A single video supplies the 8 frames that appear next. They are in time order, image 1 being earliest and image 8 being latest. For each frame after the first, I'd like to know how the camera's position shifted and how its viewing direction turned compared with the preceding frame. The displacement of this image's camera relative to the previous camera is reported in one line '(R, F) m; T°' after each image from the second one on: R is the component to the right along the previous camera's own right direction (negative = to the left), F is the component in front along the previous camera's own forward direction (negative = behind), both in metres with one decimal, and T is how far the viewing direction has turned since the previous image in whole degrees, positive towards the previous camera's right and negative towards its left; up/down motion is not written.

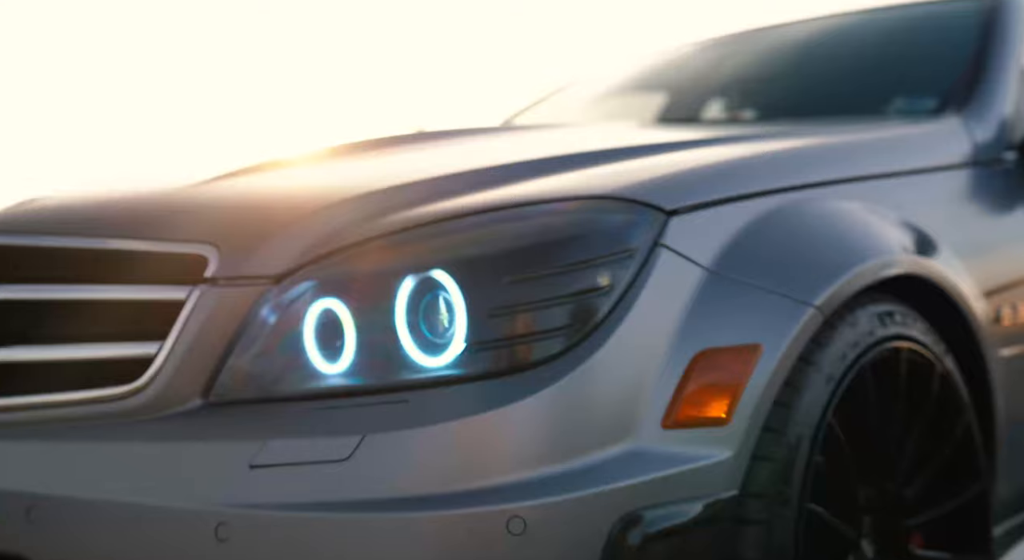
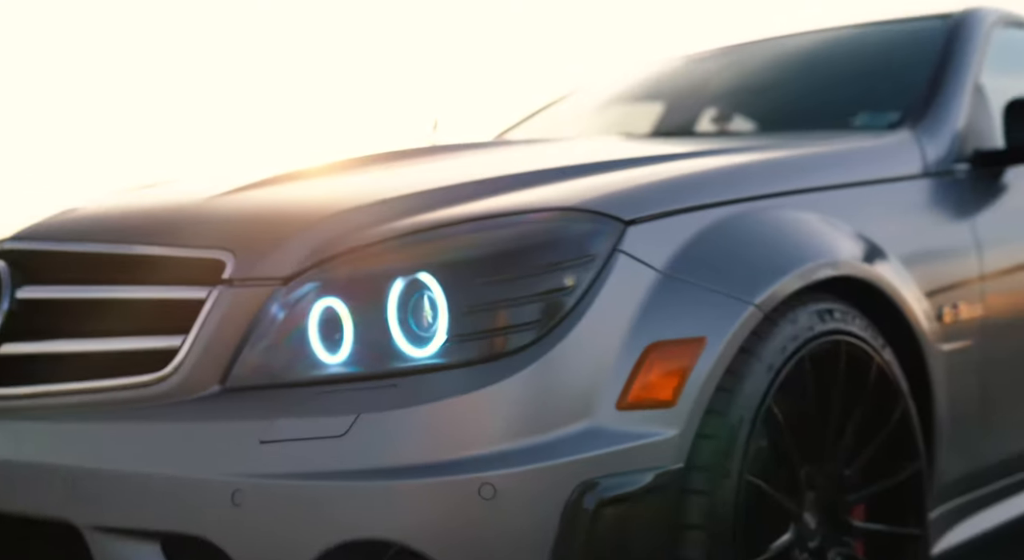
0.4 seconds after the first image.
(+0.1, -0.1) m; -1°
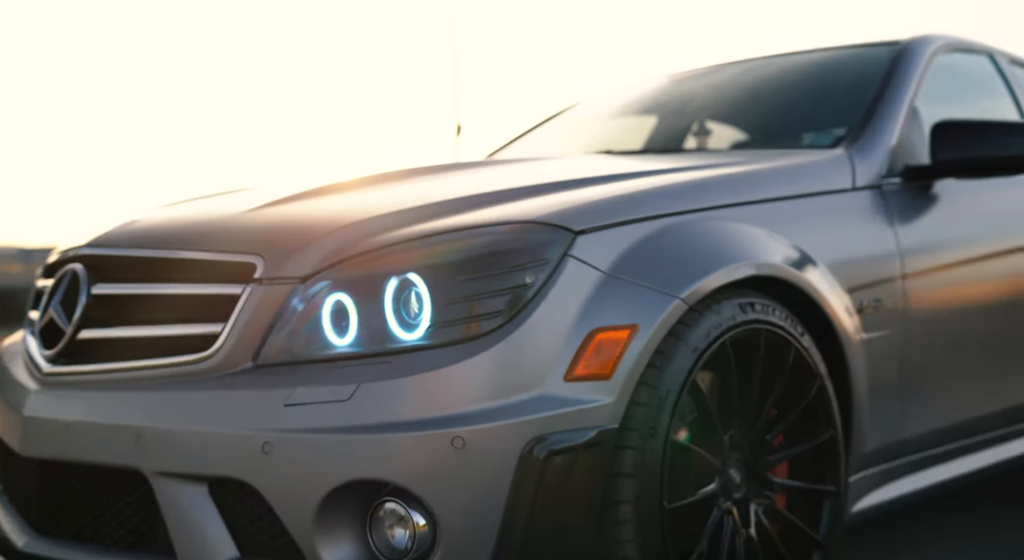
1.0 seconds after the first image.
(+0.1, -0.3) m; -2°
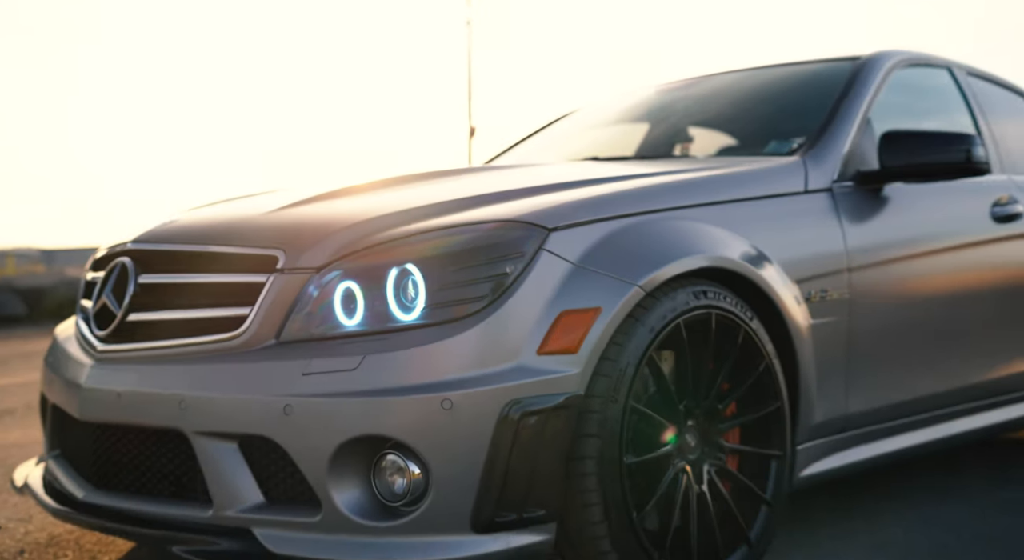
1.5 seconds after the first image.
(+0.1, -0.3) m; -1°
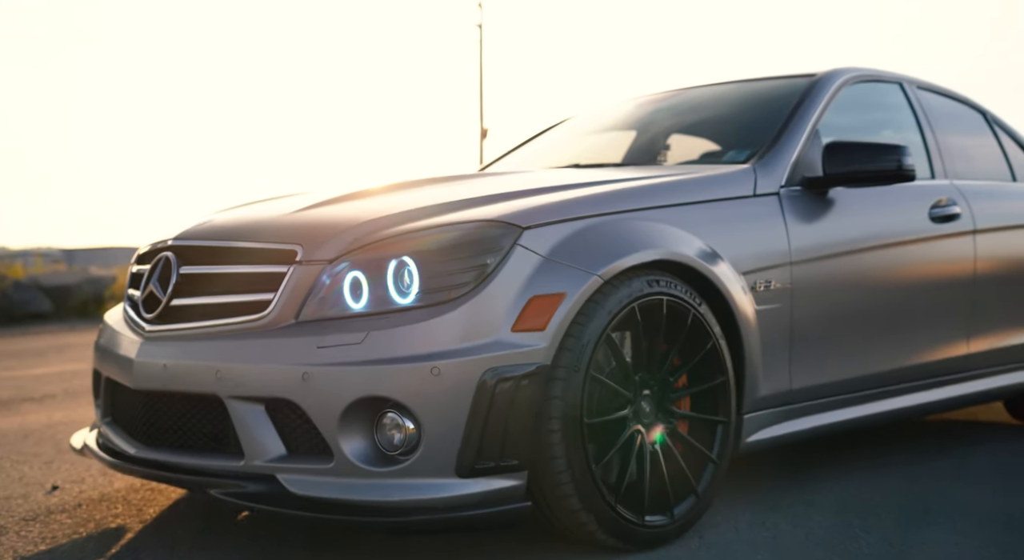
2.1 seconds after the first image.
(+0.1, -0.3) m; -1°
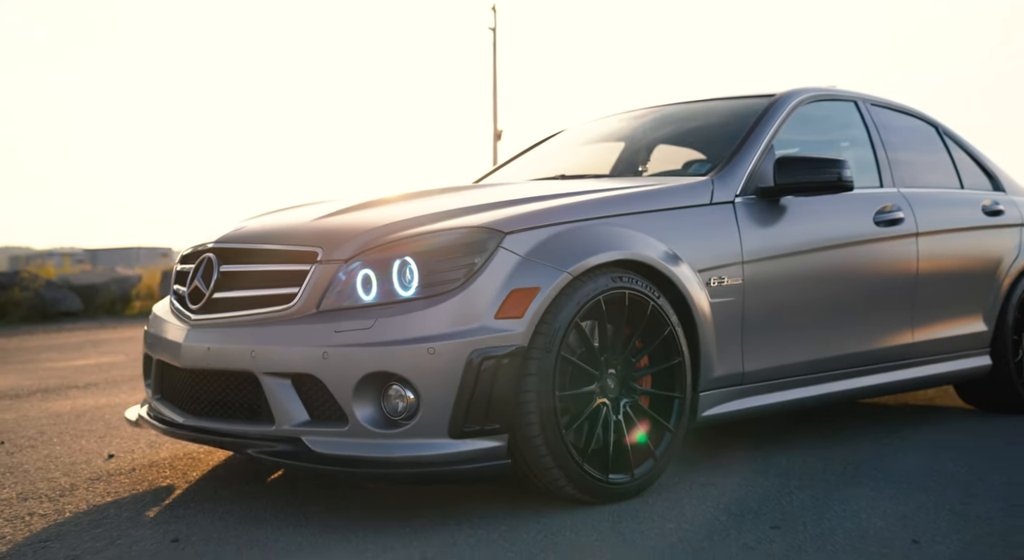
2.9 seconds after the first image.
(+0.1, -0.4) m; -1°
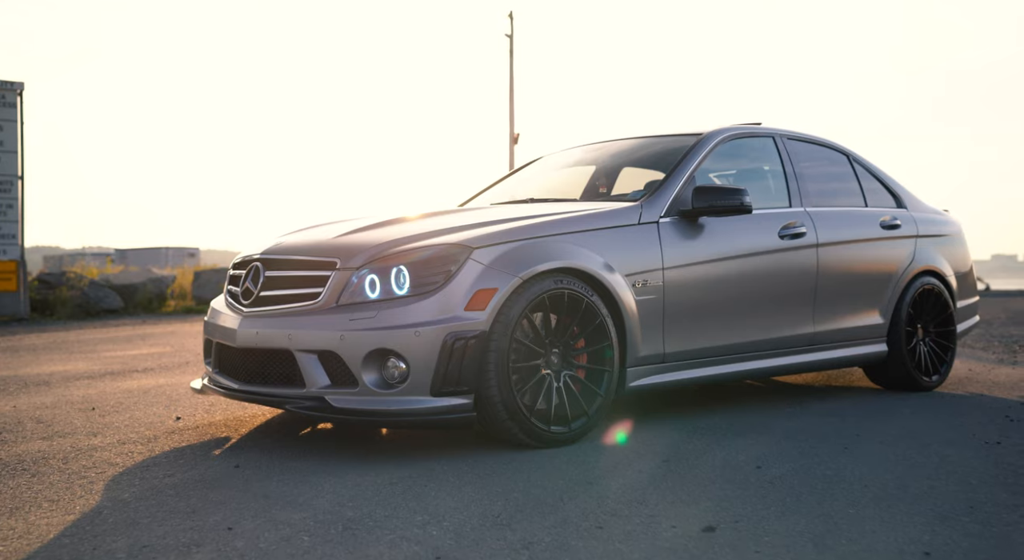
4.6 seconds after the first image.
(+0.3, -0.9) m; -2°
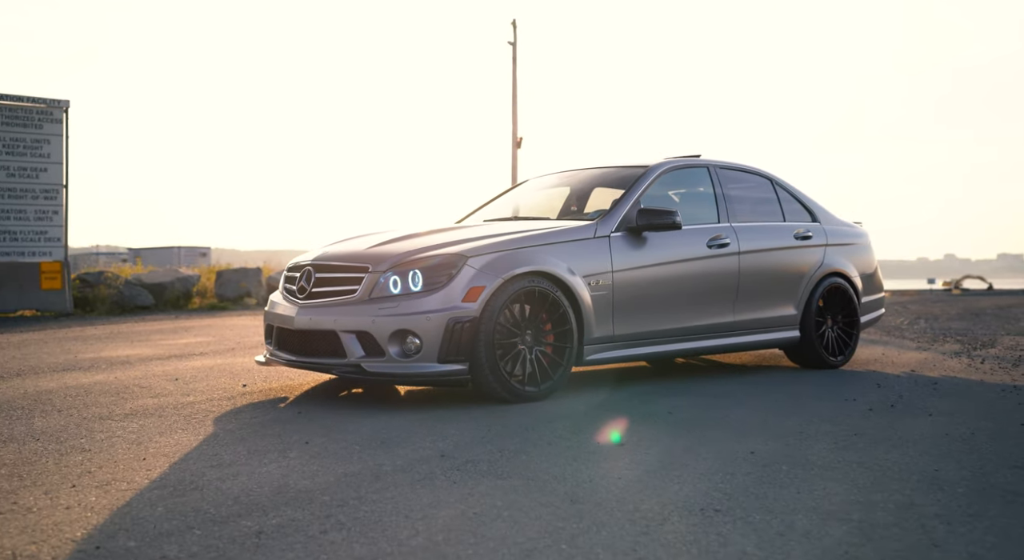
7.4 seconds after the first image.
(+0.1, -1.2) m; -1°
